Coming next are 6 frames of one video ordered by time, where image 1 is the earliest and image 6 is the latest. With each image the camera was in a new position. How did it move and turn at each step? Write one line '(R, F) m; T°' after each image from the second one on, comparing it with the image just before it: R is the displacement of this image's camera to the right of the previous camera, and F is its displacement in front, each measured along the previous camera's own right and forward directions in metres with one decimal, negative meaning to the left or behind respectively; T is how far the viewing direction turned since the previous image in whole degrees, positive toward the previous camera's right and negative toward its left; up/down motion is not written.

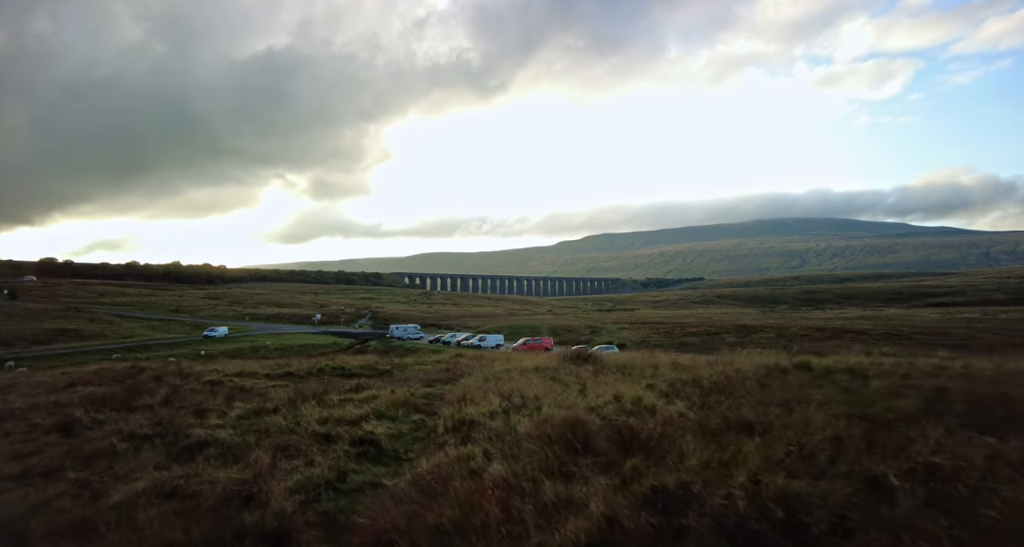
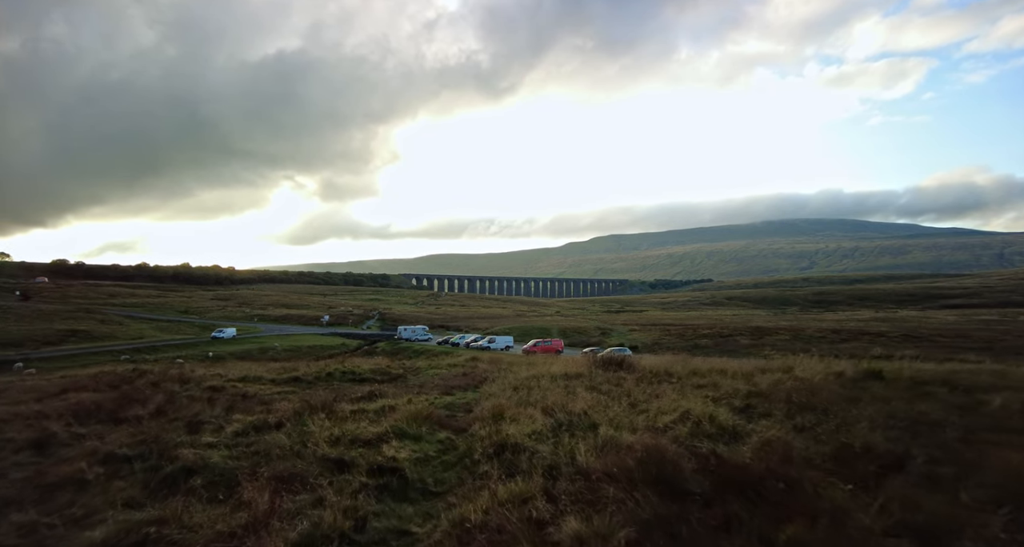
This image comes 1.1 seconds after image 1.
(-0.8, +2.4) m; -1°
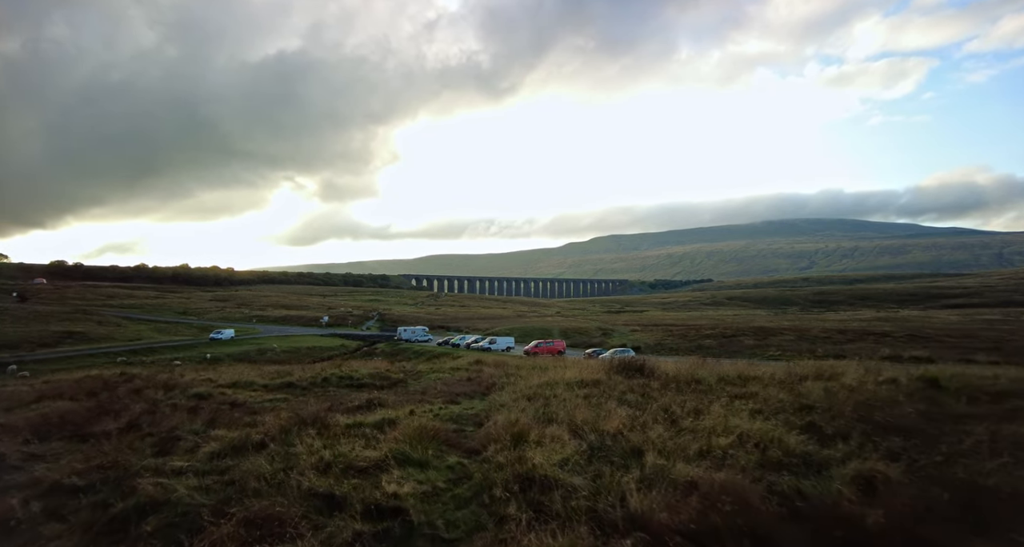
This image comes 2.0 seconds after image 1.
(-0.4, +2.1) m; 0°
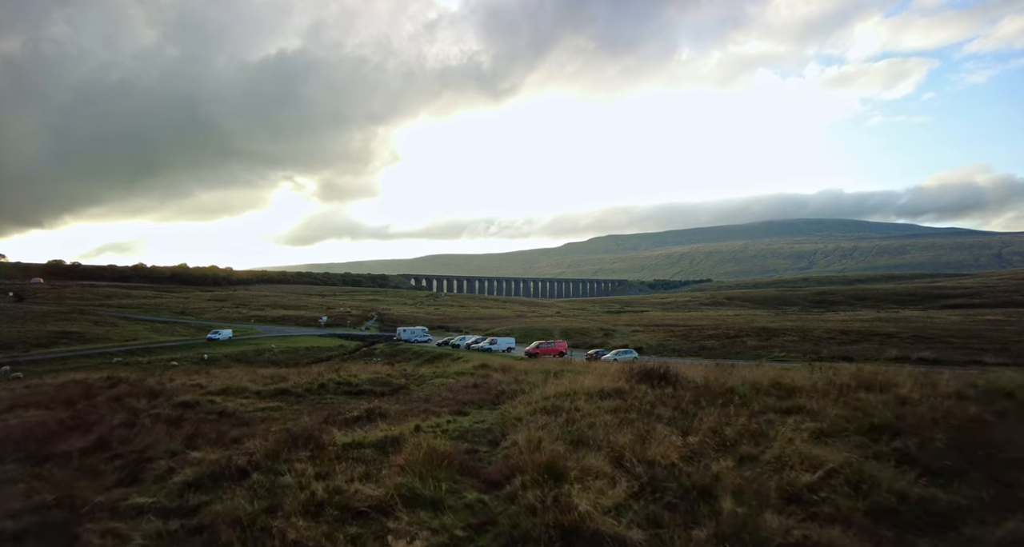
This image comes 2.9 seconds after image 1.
(-0.5, +2.0) m; 0°
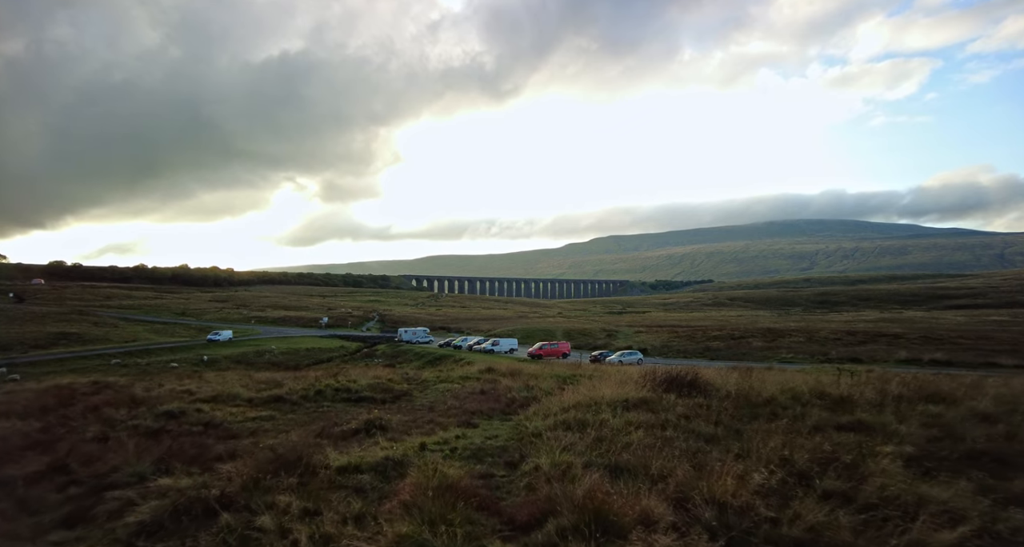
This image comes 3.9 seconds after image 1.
(-0.4, +2.1) m; 0°
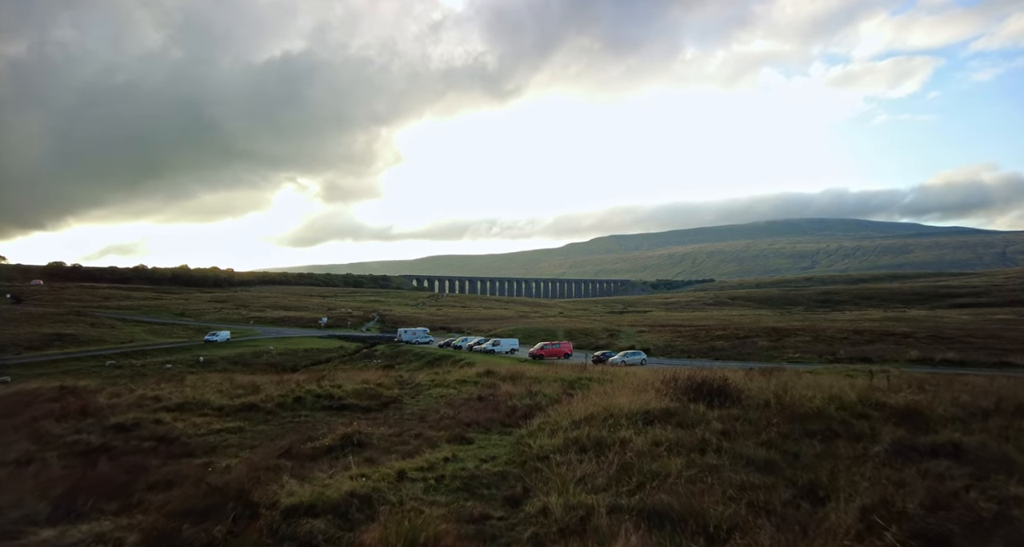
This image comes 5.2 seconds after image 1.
(0.0, +2.9) m; 0°
